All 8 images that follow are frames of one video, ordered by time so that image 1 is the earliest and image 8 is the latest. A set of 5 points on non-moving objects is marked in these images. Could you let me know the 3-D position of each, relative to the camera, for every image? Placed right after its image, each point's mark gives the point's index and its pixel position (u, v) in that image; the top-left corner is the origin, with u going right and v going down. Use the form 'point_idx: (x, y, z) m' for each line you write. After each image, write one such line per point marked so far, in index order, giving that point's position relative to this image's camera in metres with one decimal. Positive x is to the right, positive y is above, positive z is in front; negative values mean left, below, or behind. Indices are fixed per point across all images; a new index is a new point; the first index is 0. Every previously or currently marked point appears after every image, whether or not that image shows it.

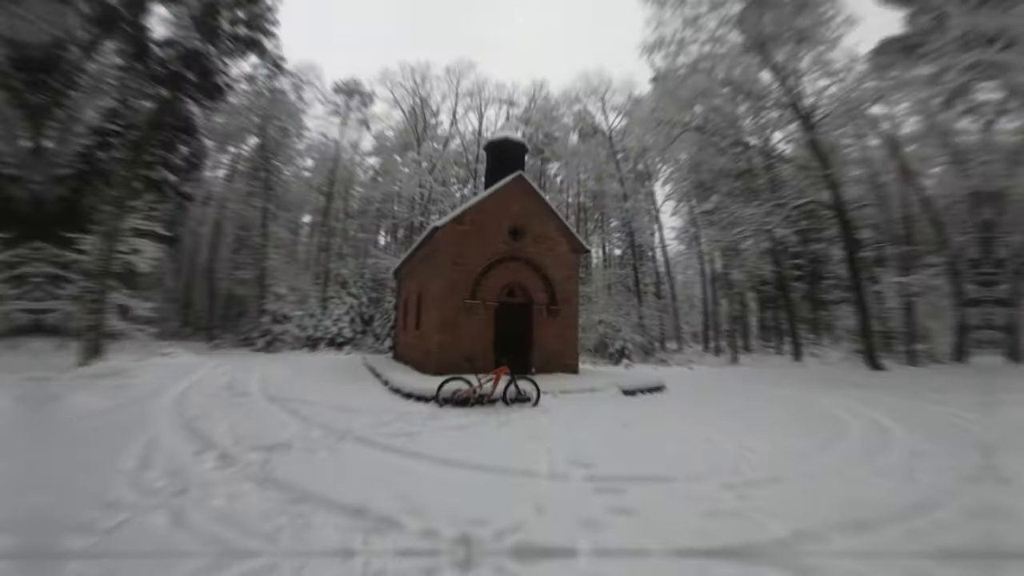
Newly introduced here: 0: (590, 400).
0: (+1.4, -2.1, +8.5) m
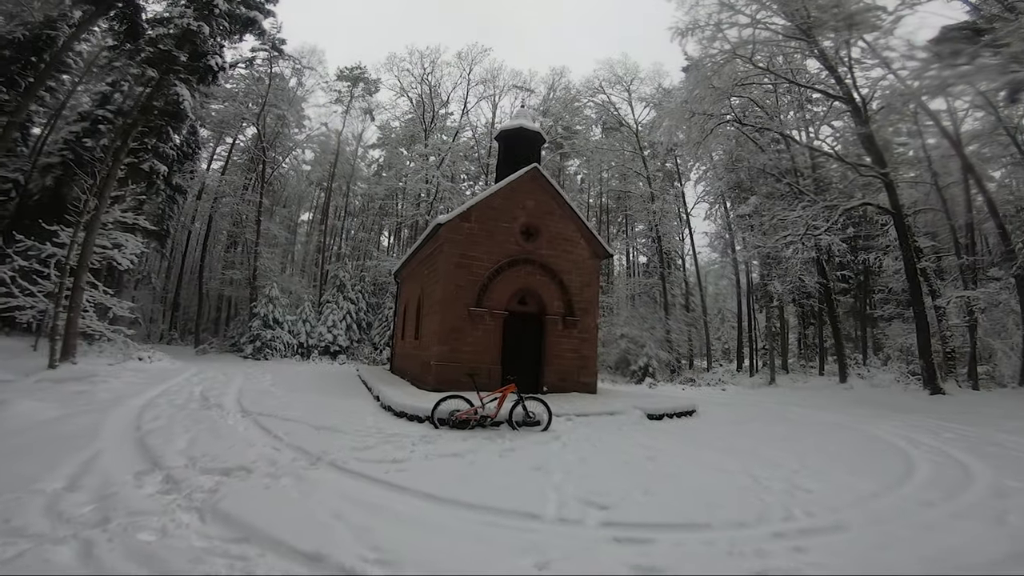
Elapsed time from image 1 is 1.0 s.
0: (+1.5, -2.2, +7.5) m
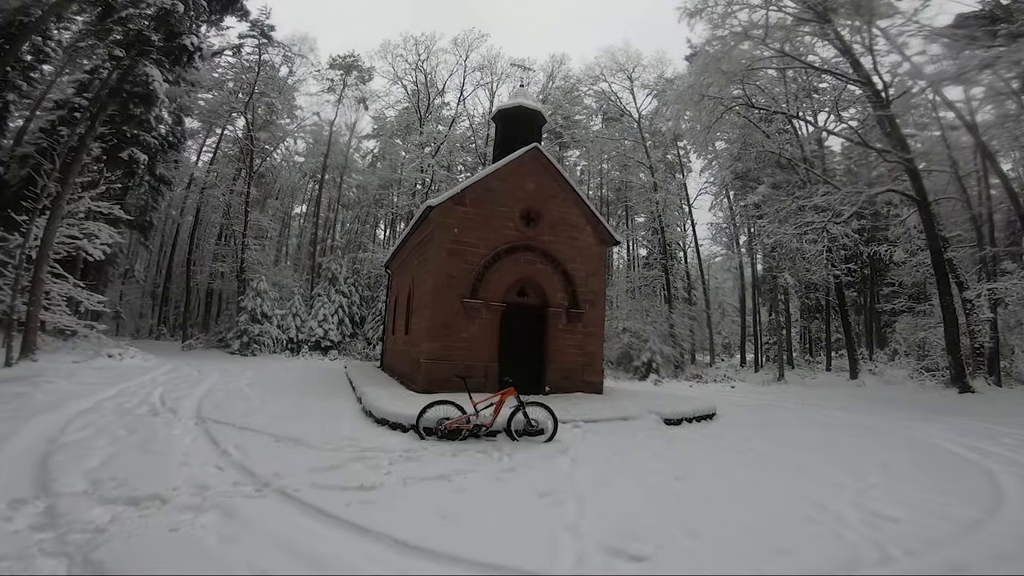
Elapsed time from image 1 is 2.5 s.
0: (+1.5, -2.0, +6.5) m
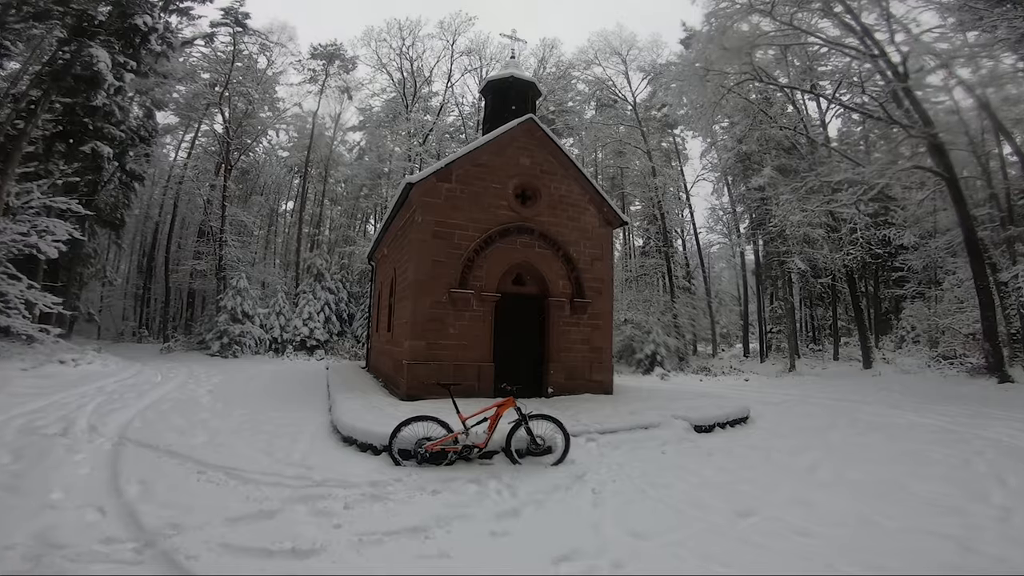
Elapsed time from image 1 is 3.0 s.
0: (+1.5, -1.8, +5.3) m
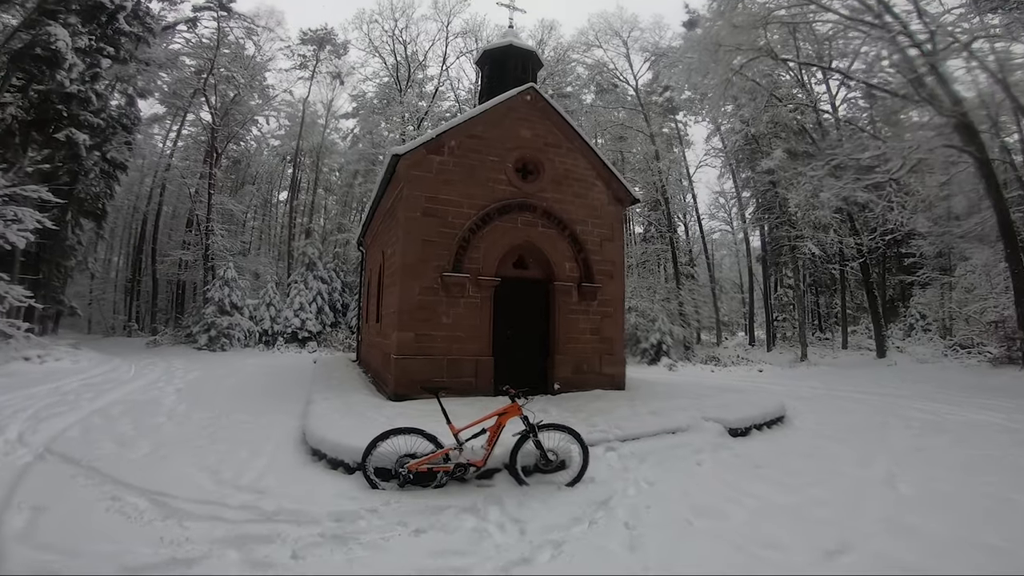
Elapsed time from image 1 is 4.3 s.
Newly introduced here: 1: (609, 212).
0: (+1.5, -1.6, +4.4) m
1: (+1.8, +1.4, +8.6) m
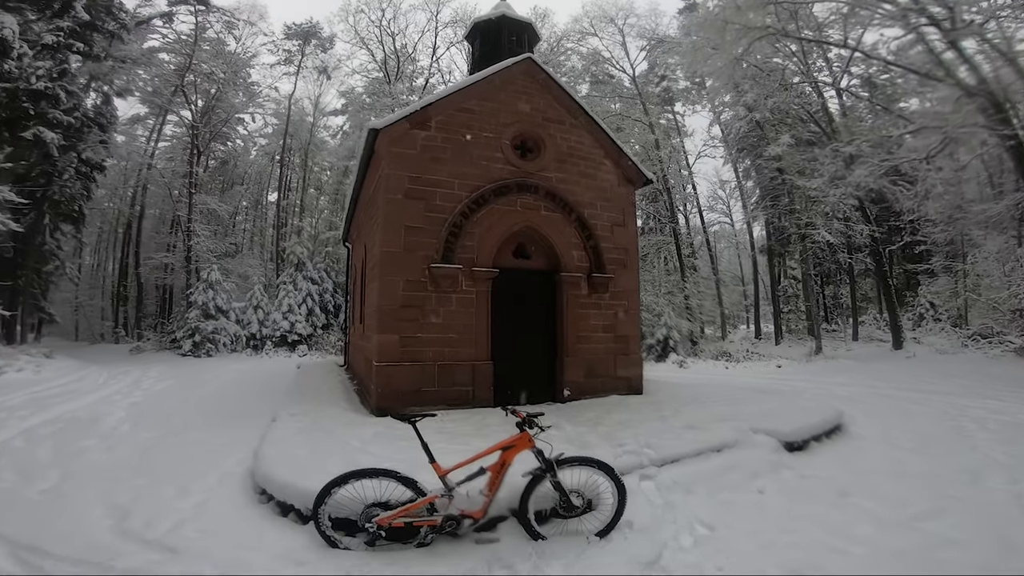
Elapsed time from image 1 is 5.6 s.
0: (+1.6, -1.5, +3.4) m
1: (+1.7, +1.5, +7.6) m
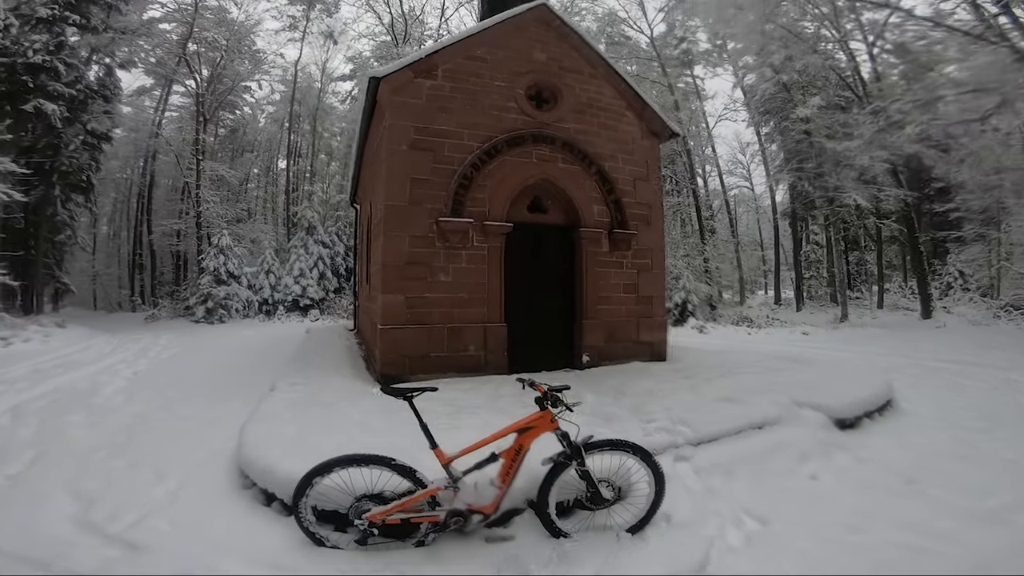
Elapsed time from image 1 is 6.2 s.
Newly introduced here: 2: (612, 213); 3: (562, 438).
0: (+1.7, -1.2, +3.0) m
1: (+1.9, +2.0, +7.0) m
2: (+1.4, +0.9, +6.6) m
3: (+0.2, -0.7, +2.3) m
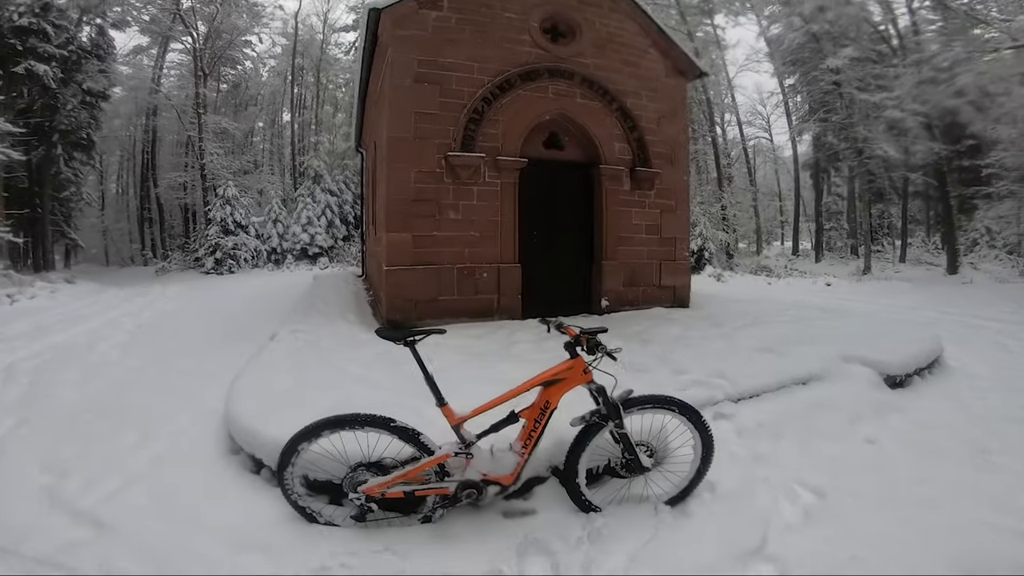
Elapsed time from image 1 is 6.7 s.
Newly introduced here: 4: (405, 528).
0: (+1.8, -0.9, +2.7) m
1: (+2.1, +2.7, +6.4) m
2: (+1.5, +1.5, +6.1) m
3: (+0.3, -0.4, +1.9) m
4: (-0.4, -0.9, +1.9) m
